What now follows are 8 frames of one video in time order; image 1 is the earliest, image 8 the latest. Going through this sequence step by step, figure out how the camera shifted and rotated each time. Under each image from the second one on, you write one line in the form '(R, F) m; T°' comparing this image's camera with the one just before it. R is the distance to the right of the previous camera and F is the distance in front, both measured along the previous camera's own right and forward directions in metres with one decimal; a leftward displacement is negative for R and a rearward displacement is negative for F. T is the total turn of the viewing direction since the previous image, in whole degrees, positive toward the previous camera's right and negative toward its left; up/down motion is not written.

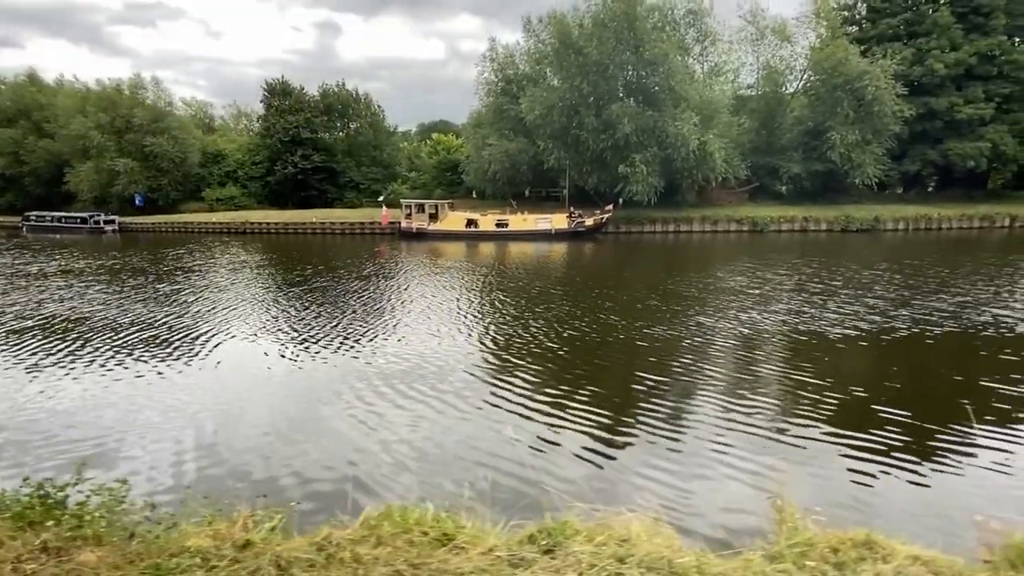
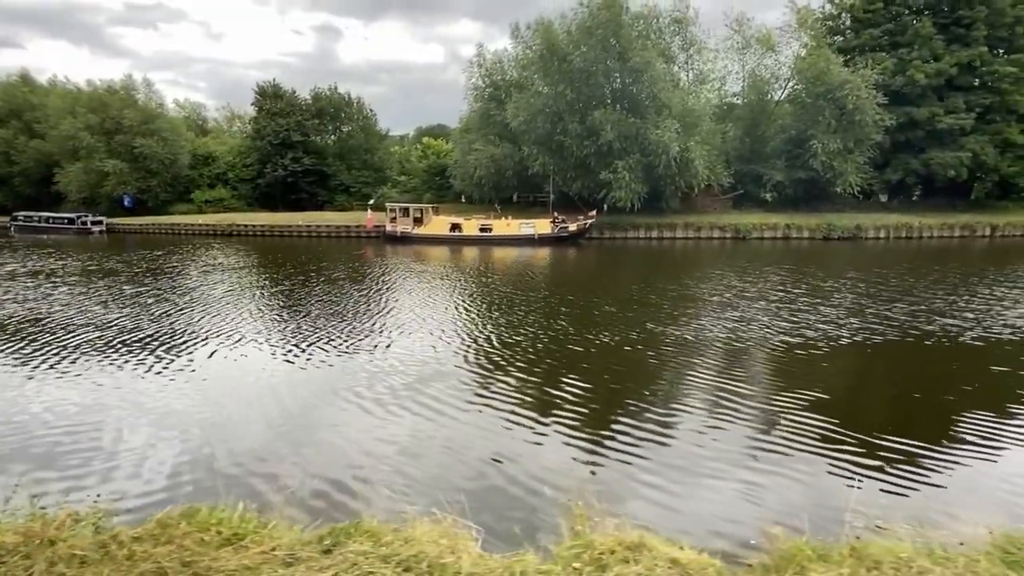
(+1.0, -0.1) m; 0°
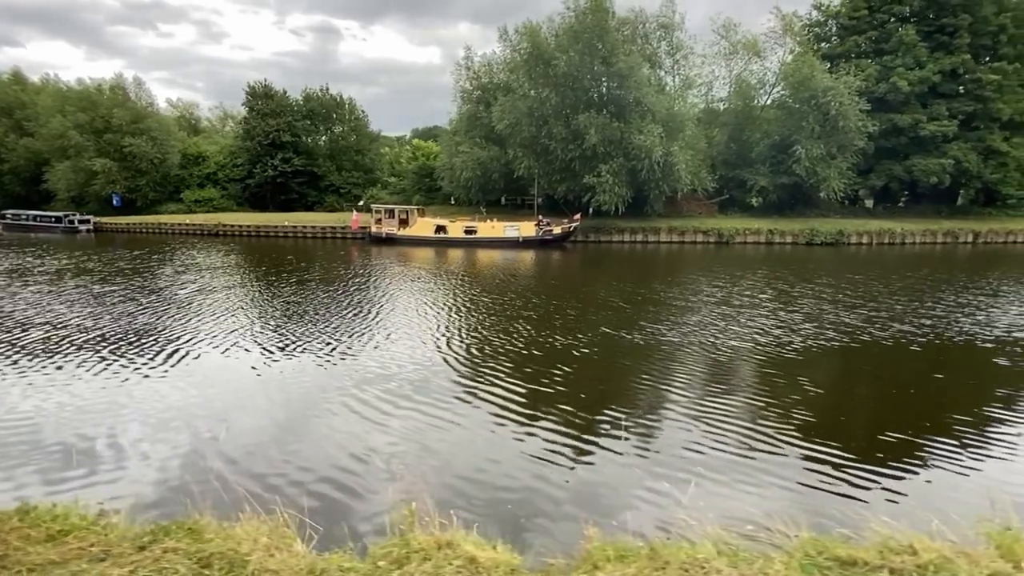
(+0.9, -0.1) m; 0°
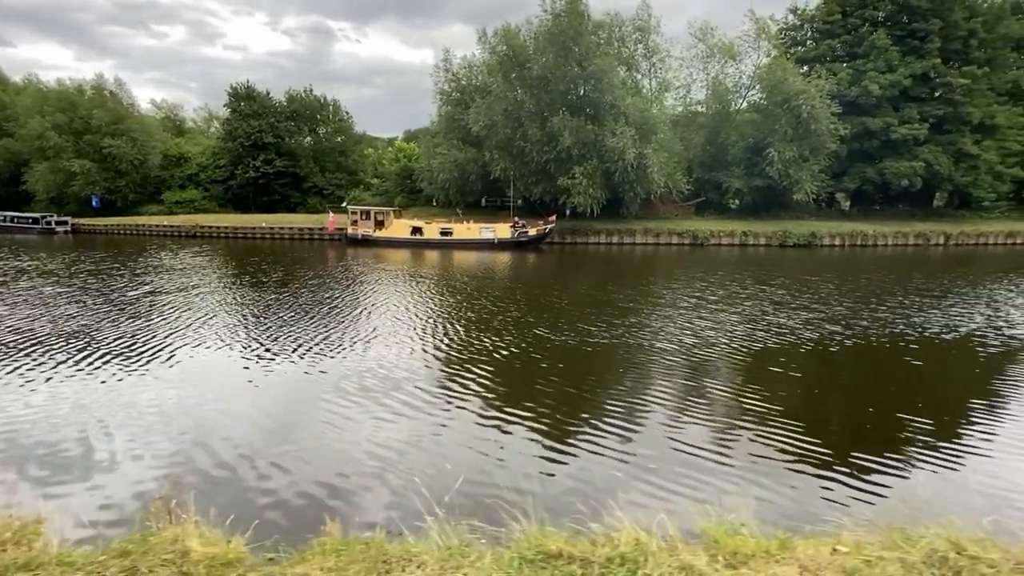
(+1.3, -0.1) m; +1°
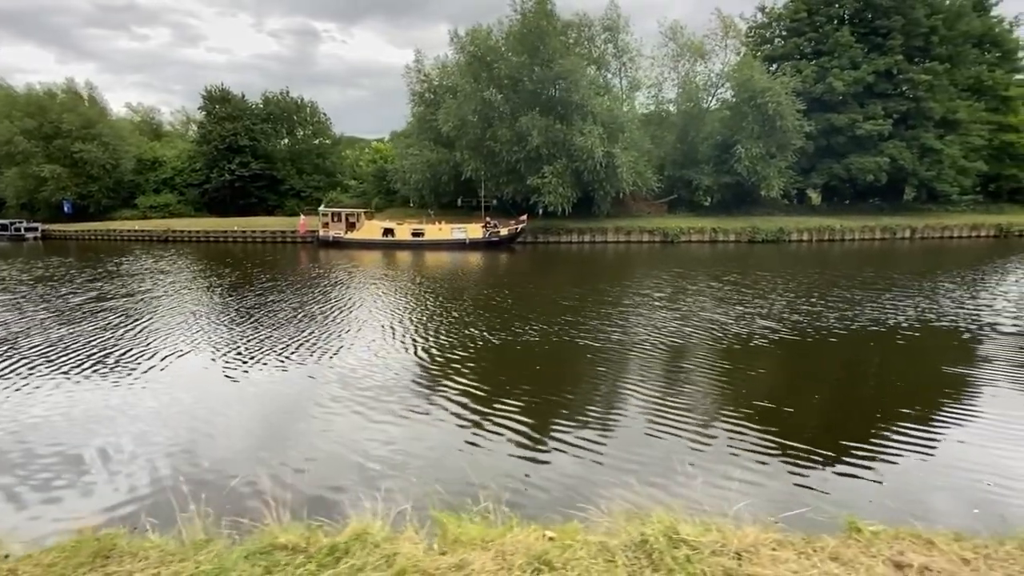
(+1.2, -0.1) m; +1°
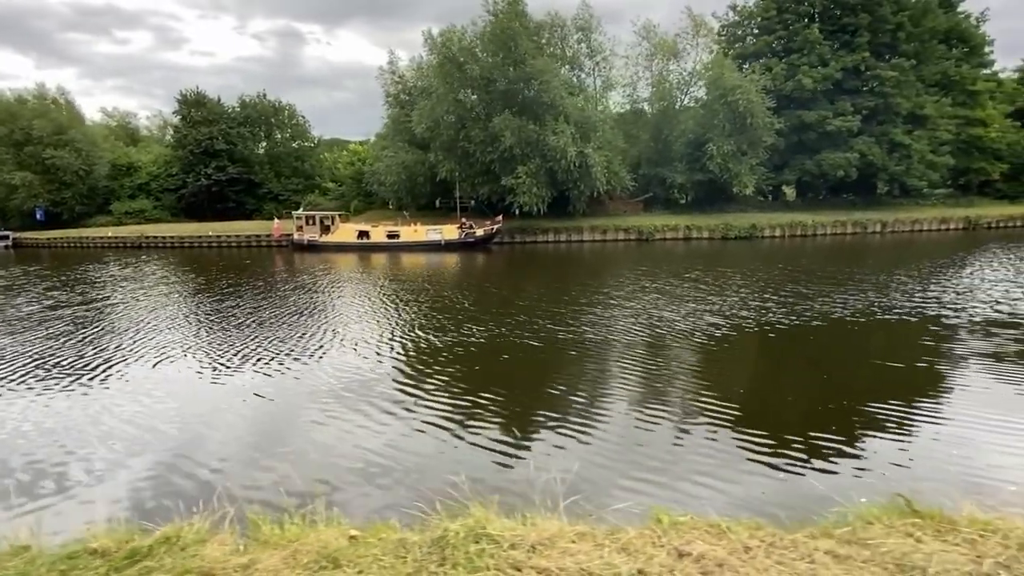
(+0.9, -0.1) m; +1°
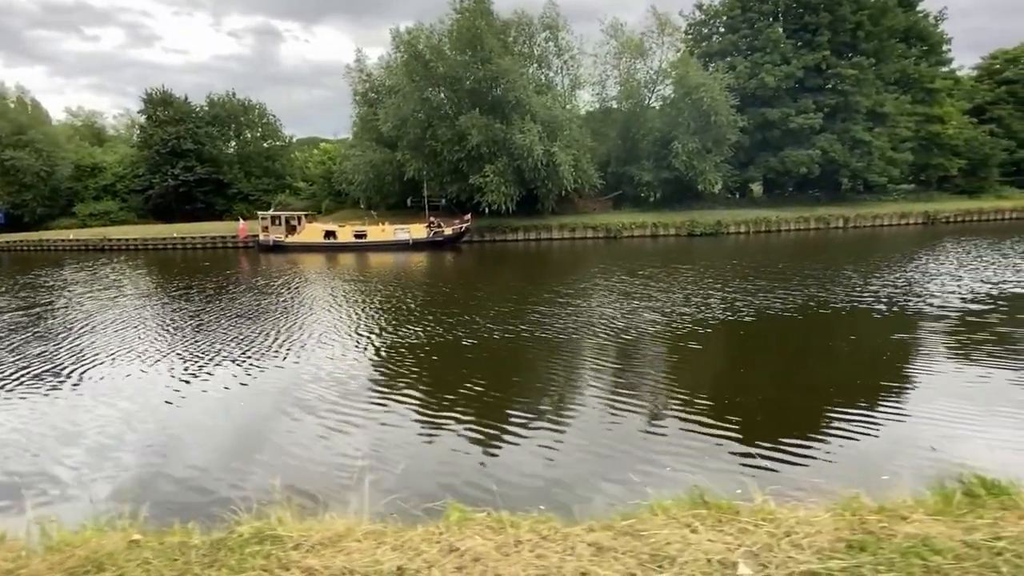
(+1.0, -0.1) m; +2°
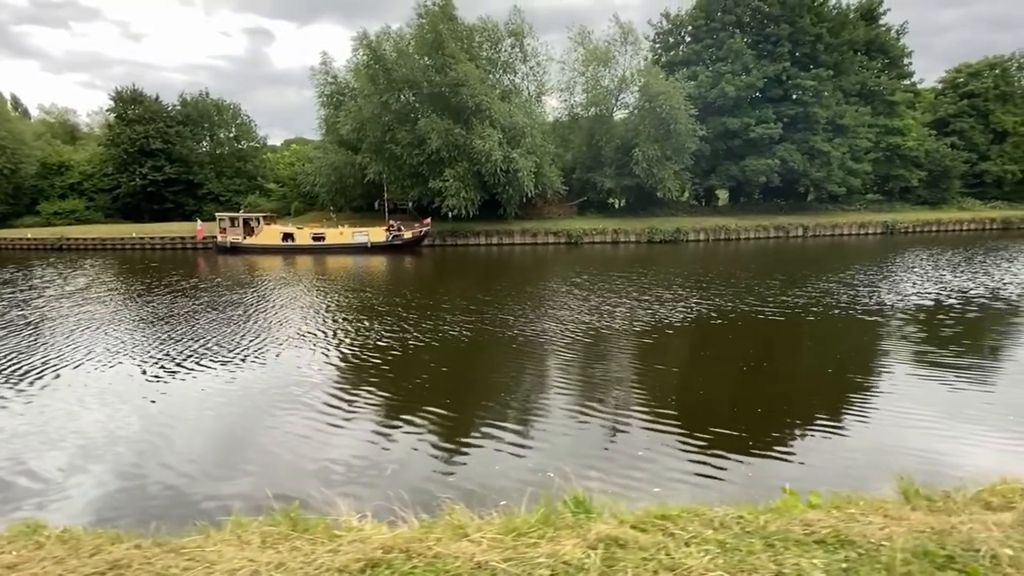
(+2.1, 0.0) m; +1°
